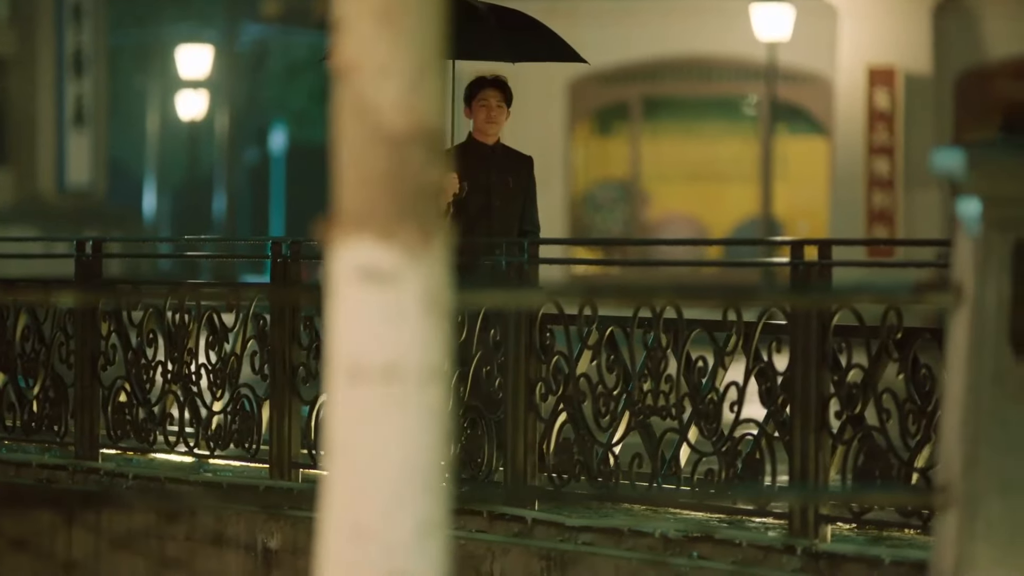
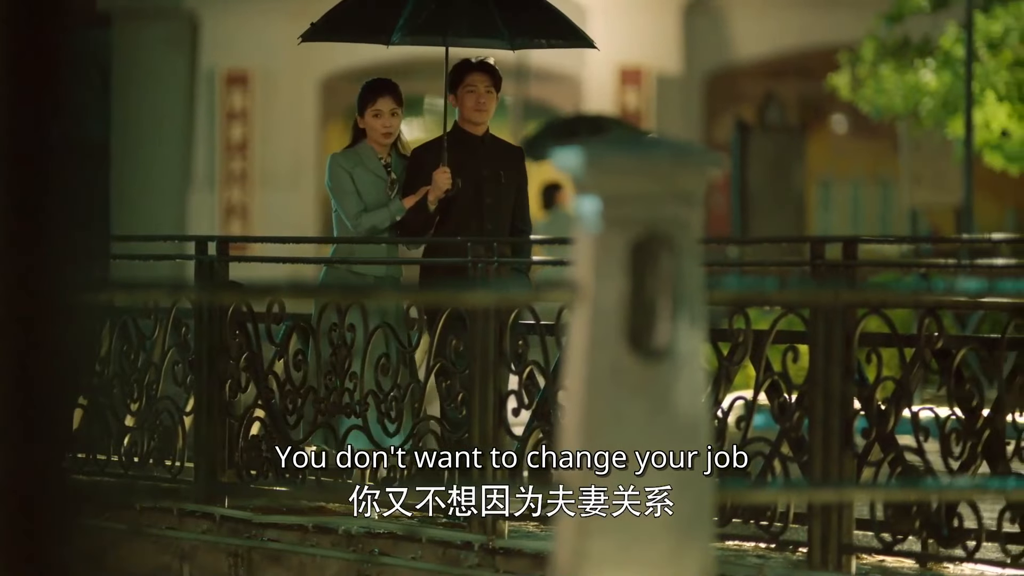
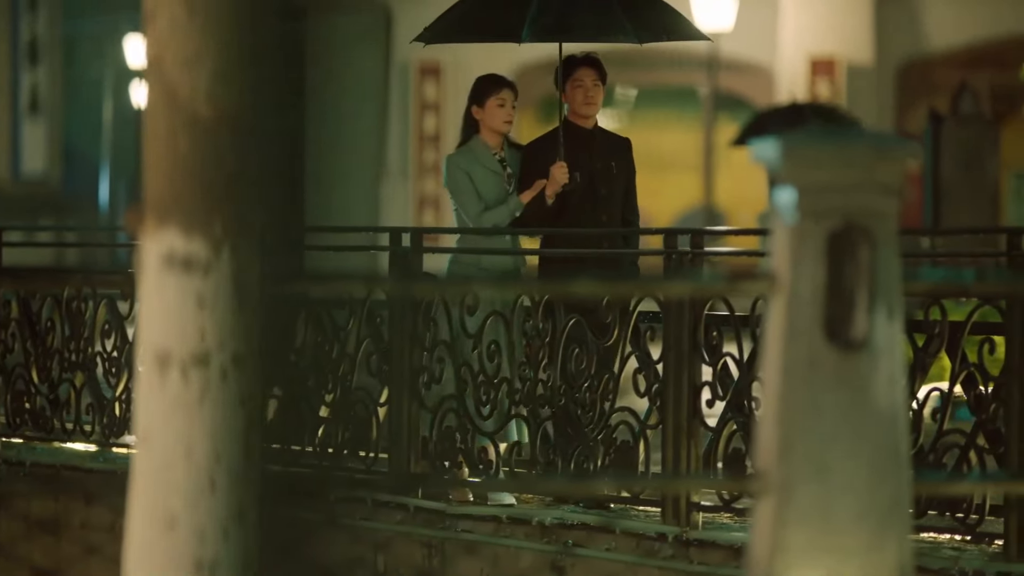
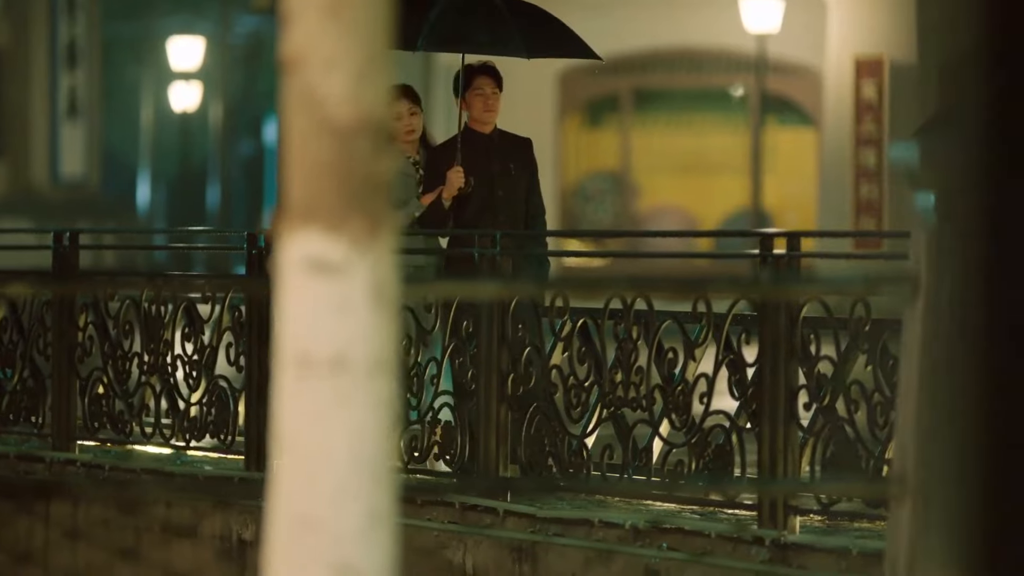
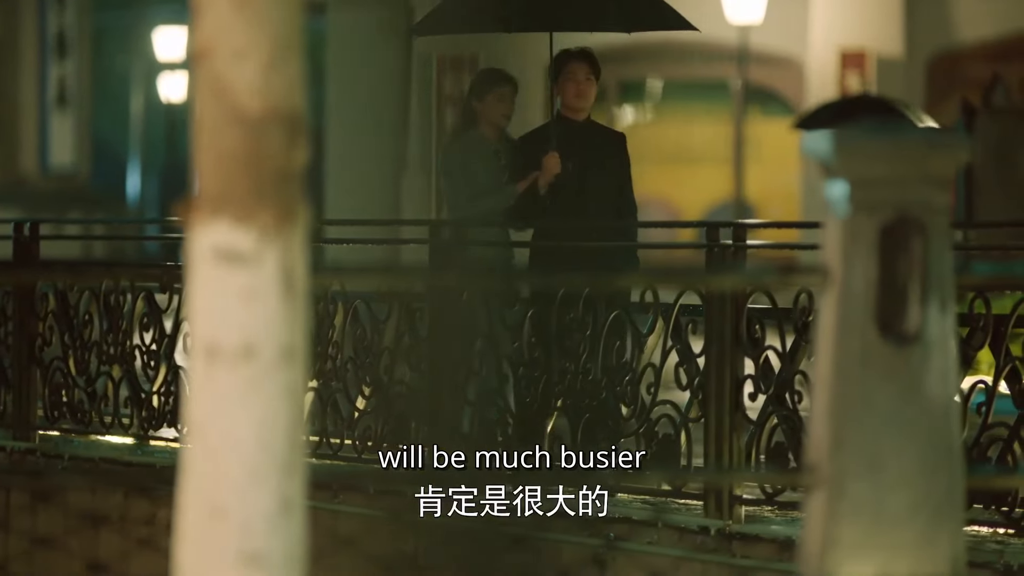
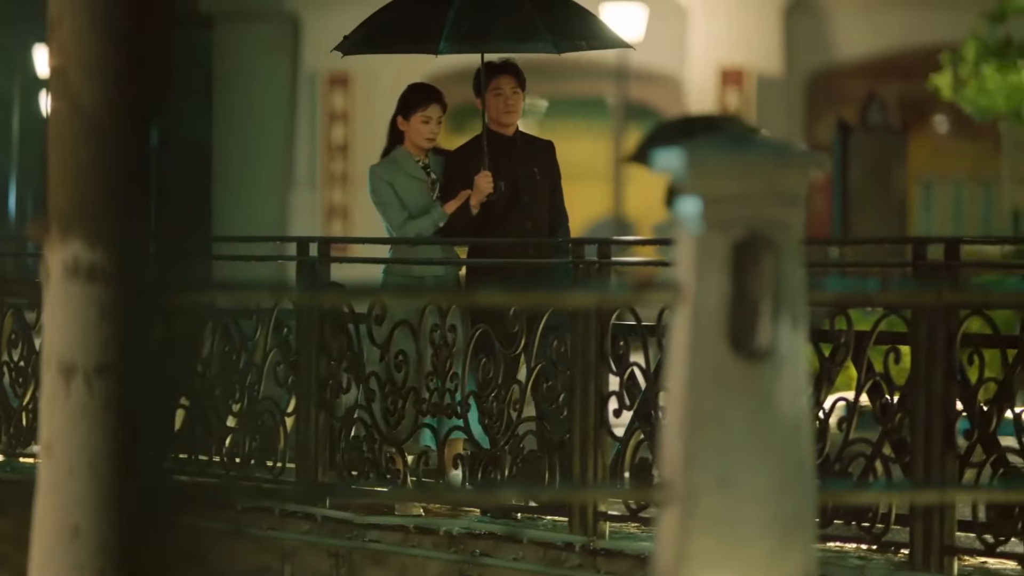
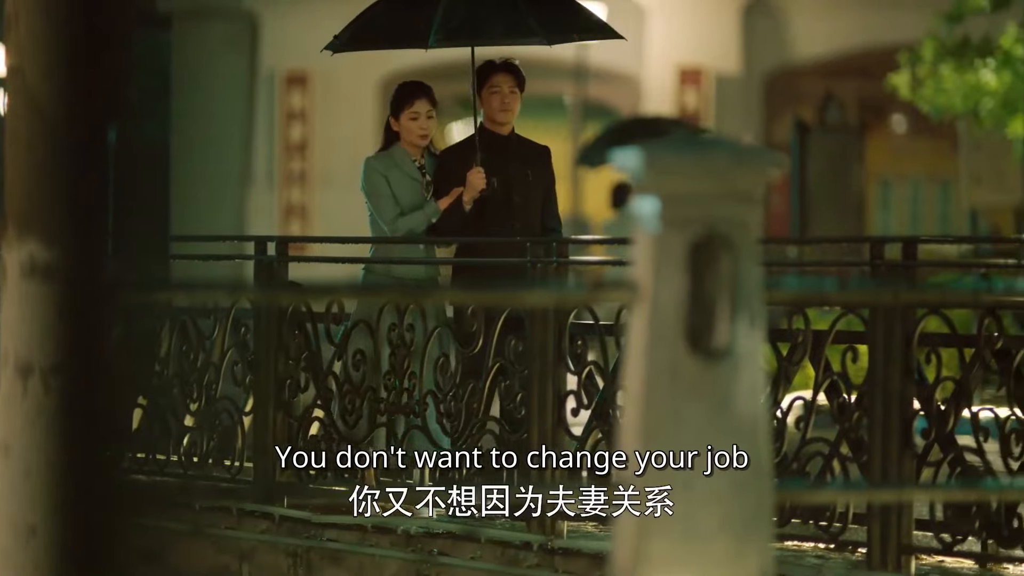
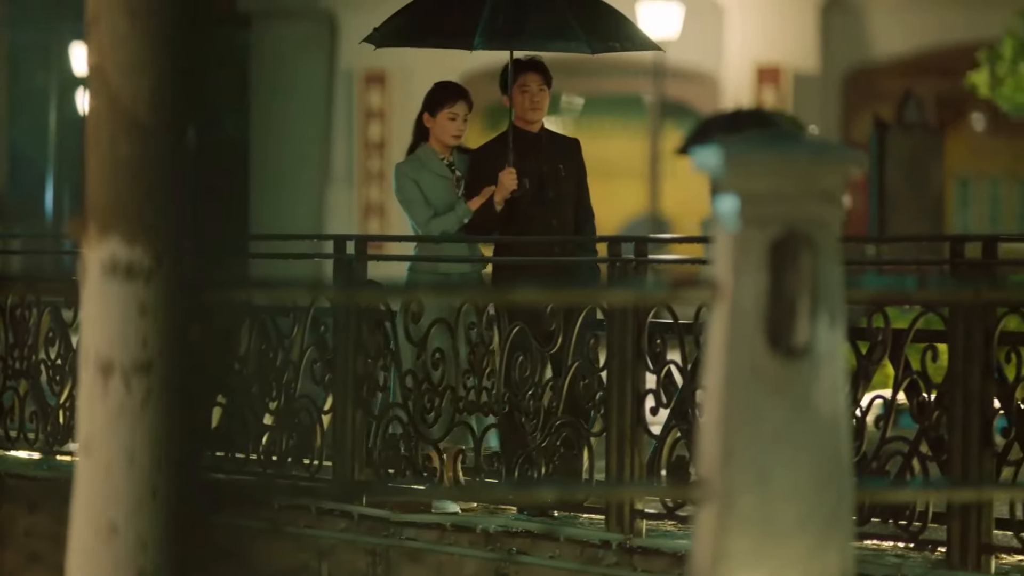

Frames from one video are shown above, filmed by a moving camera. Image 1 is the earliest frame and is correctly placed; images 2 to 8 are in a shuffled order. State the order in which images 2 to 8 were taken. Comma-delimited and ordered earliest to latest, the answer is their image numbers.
4, 5, 3, 8, 6, 7, 2
